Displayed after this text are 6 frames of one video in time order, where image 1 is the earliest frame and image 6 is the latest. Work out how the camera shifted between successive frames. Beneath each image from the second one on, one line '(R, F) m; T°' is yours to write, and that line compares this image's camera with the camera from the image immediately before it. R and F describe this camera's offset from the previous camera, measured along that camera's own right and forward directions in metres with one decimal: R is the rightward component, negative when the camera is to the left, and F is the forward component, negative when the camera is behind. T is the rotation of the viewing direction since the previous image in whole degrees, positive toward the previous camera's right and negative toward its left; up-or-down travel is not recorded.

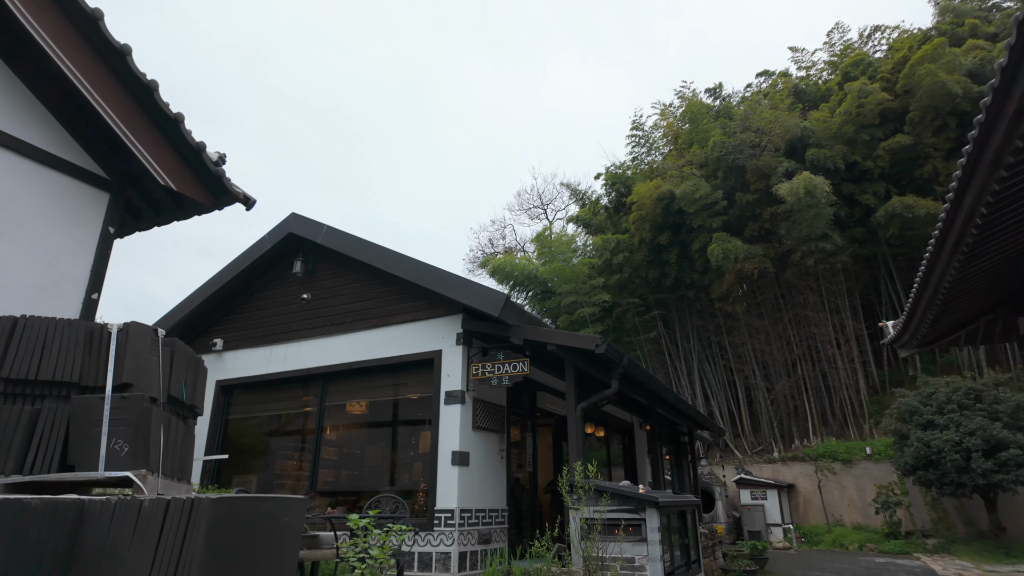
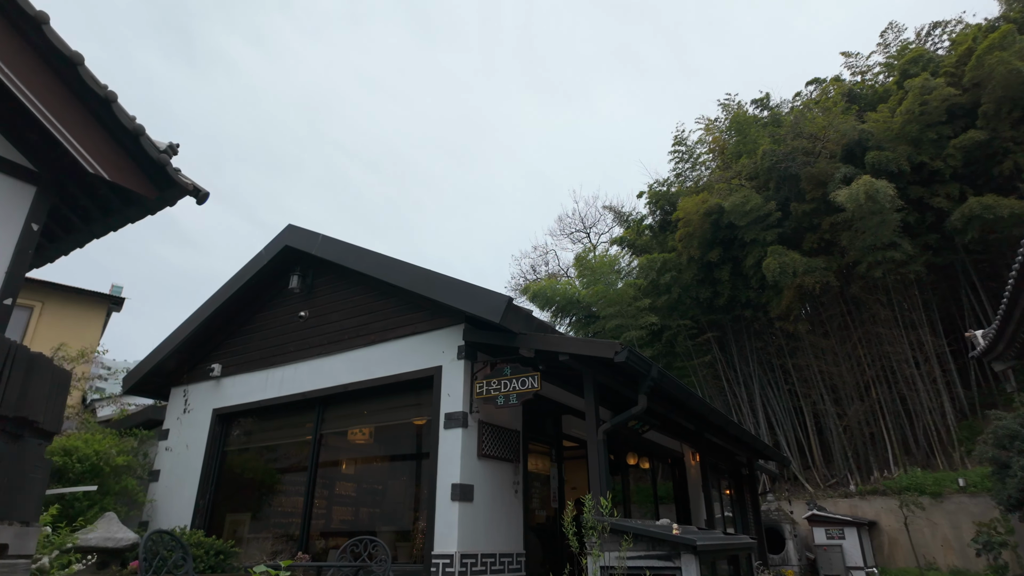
(+0.4, +0.8) m; -5°
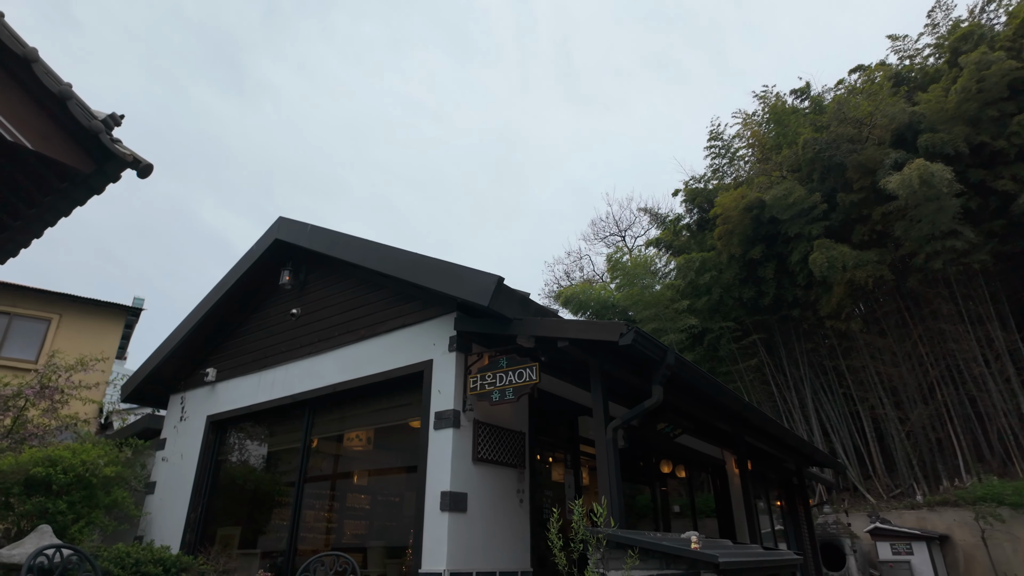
(+0.3, +0.6) m; -4°
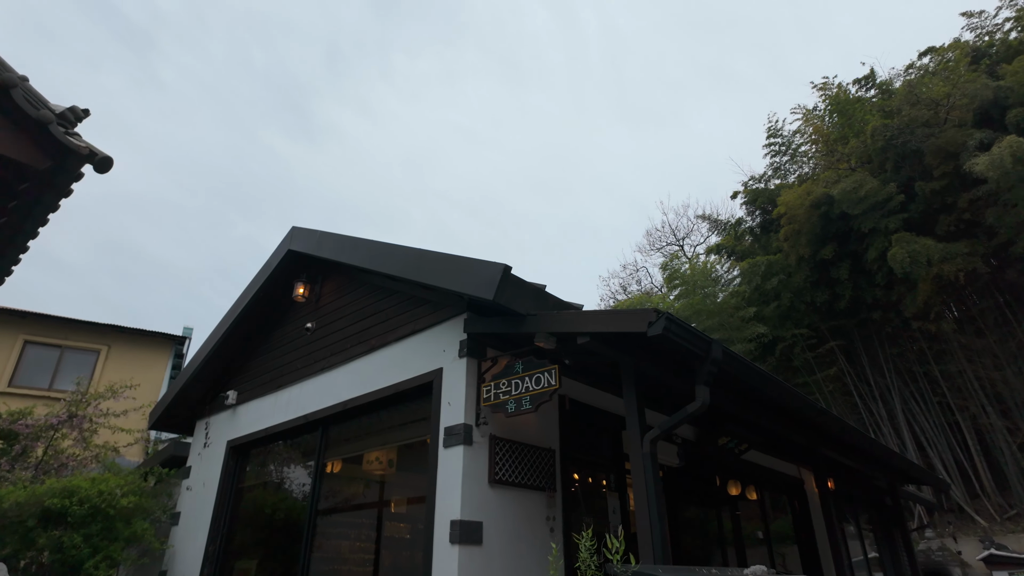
(+0.3, +0.6) m; -6°
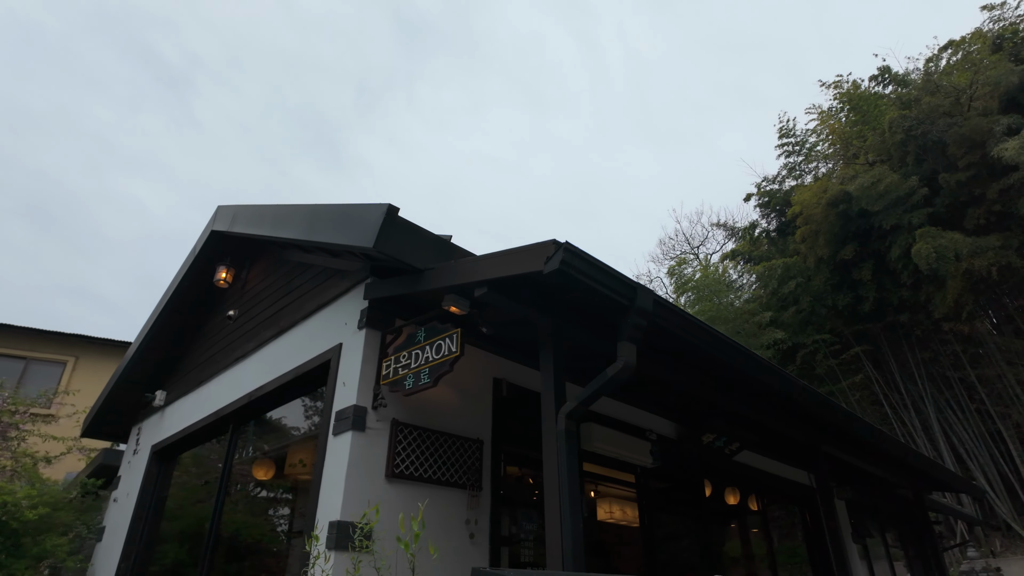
(+0.6, +0.7) m; -2°
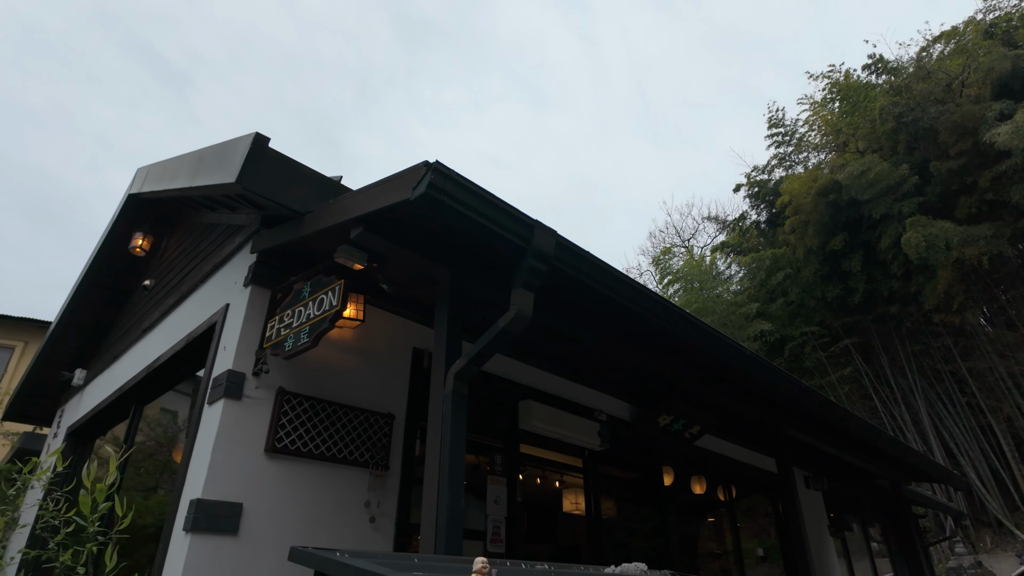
(+0.4, +0.4) m; 0°
